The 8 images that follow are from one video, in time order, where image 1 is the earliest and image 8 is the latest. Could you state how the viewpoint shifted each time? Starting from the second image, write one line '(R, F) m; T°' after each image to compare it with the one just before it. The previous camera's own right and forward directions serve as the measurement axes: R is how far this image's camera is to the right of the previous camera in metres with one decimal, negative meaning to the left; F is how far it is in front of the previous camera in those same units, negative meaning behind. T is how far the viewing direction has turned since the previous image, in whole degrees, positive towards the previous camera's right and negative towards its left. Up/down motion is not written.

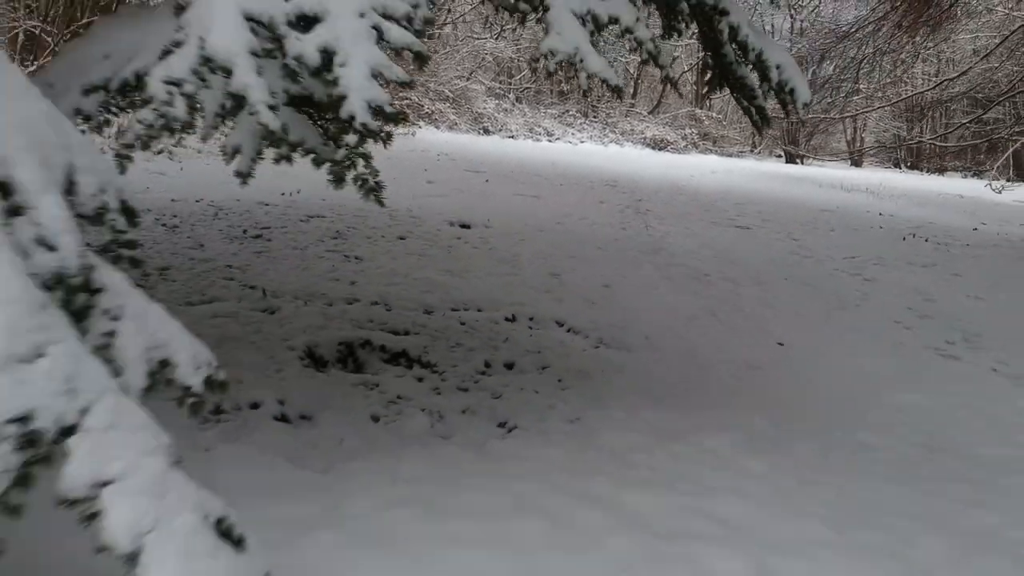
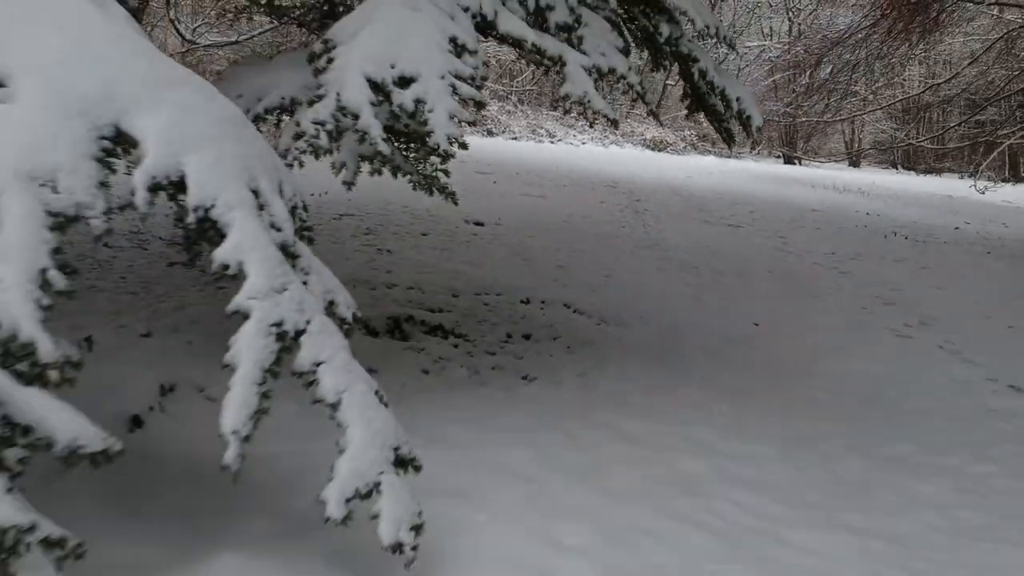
(-0.1, -0.7) m; 0°
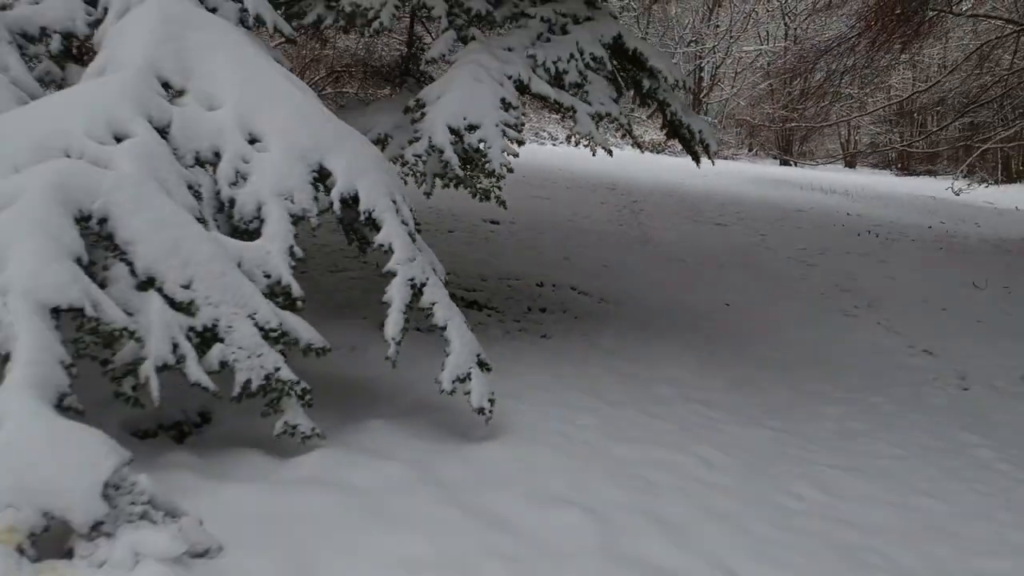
(-0.1, -1.1) m; 0°
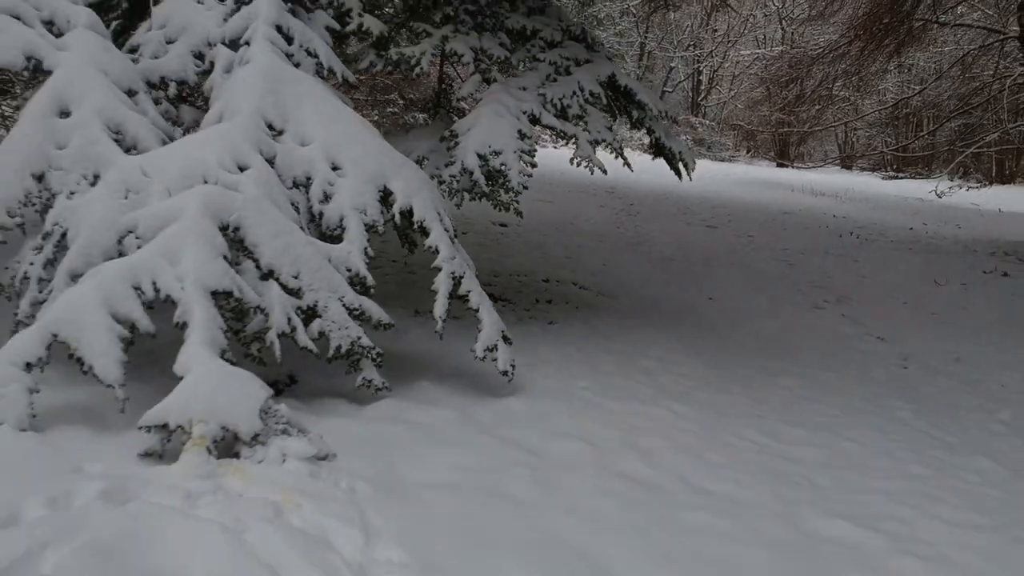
(-0.1, -0.8) m; 0°
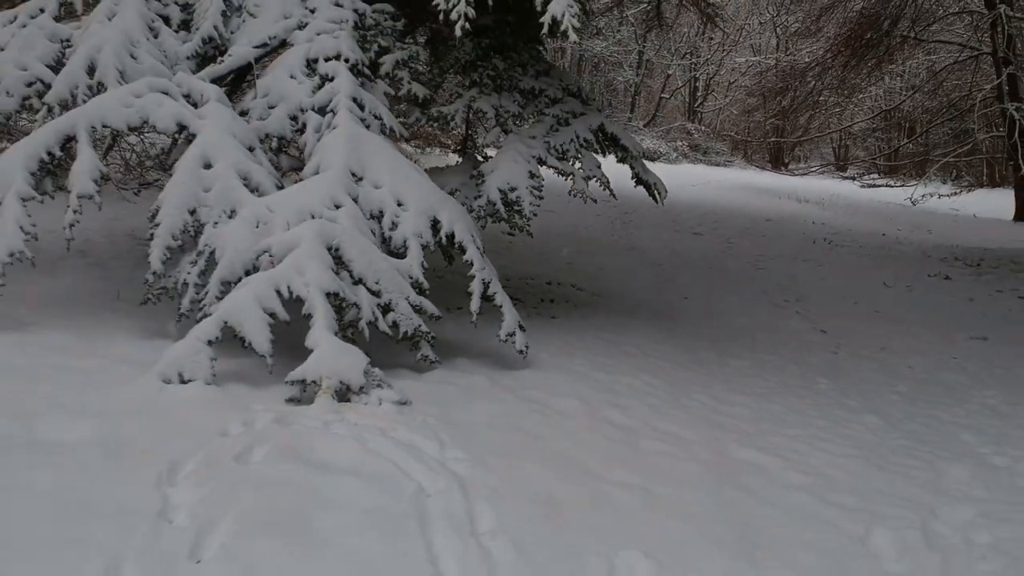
(-0.1, -1.3) m; 0°
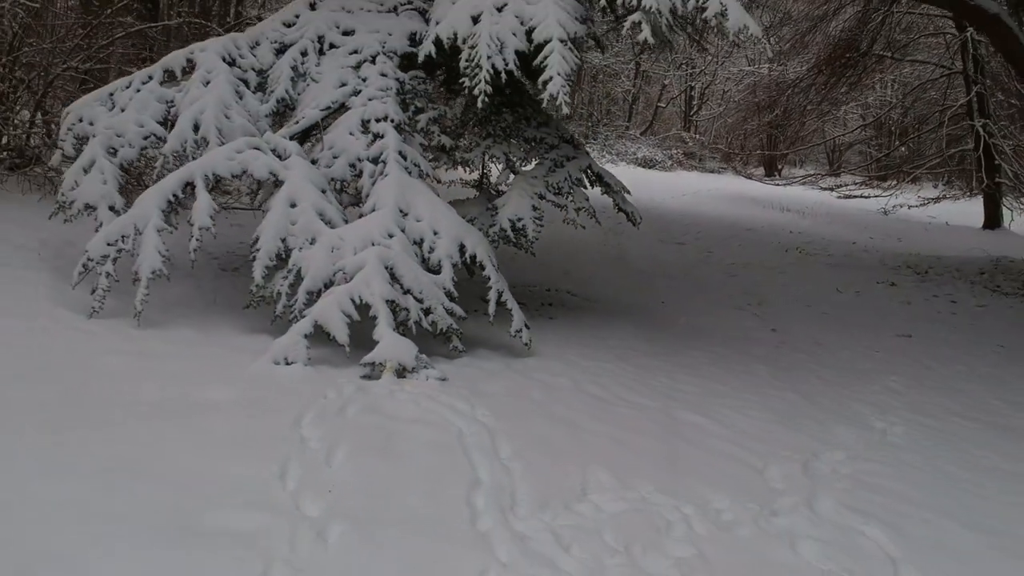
(-0.1, -1.6) m; 0°
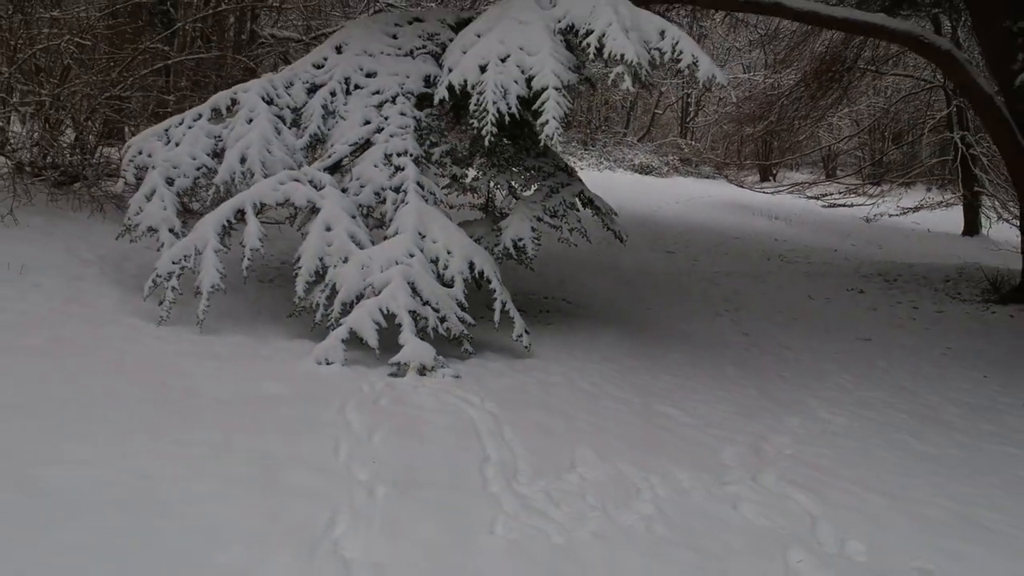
(0.0, -1.1) m; 0°
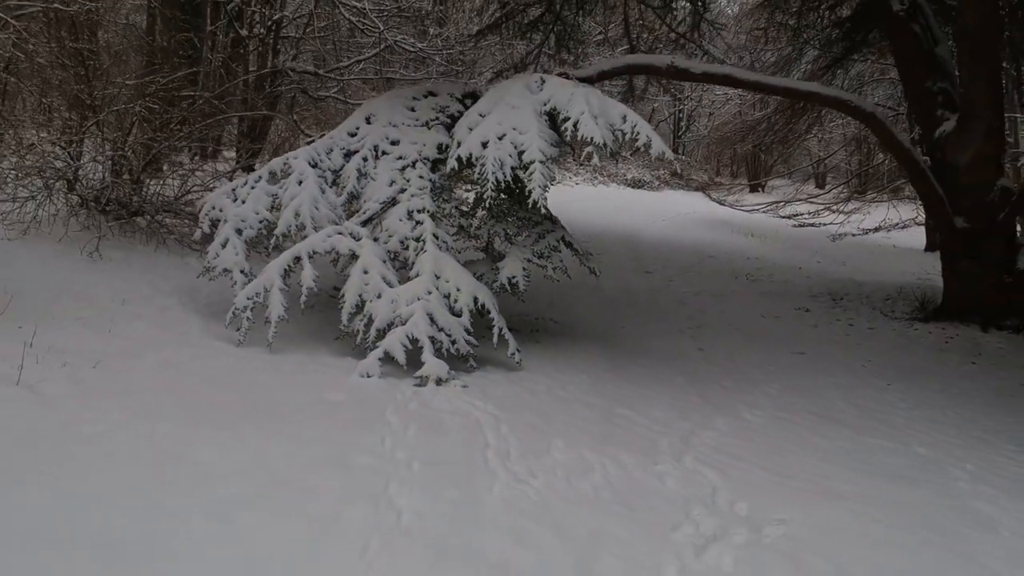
(+0.1, -2.2) m; 0°
